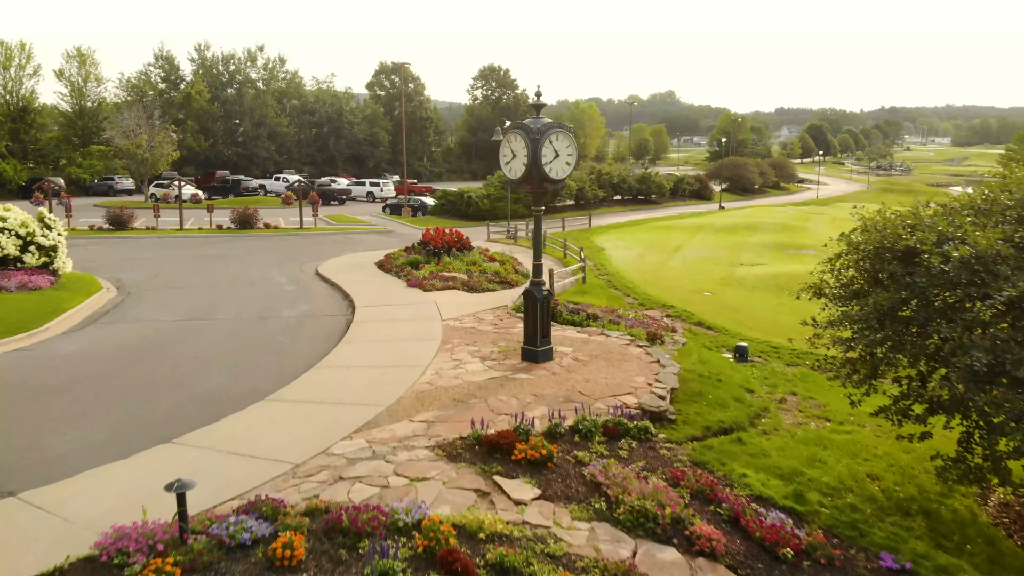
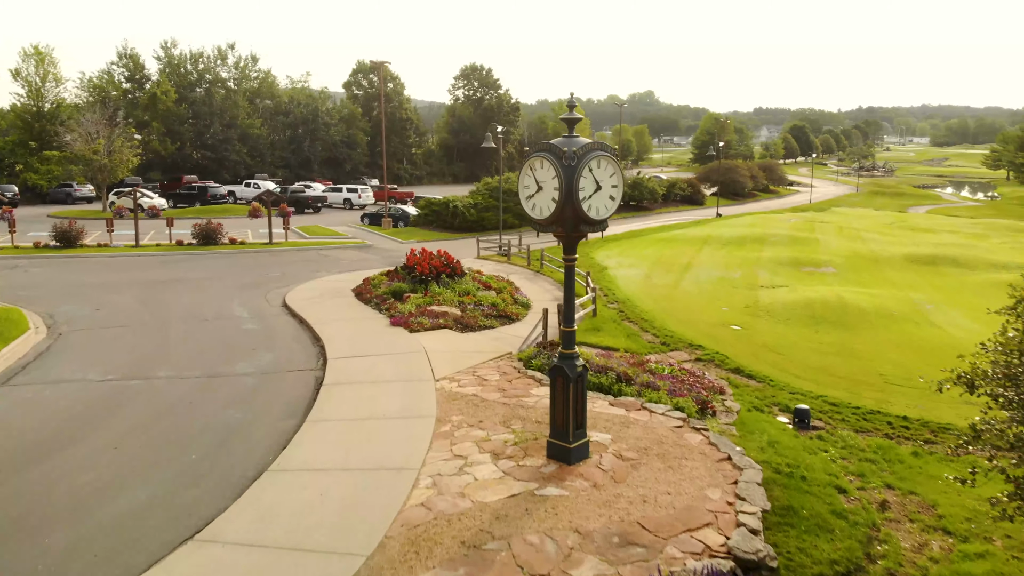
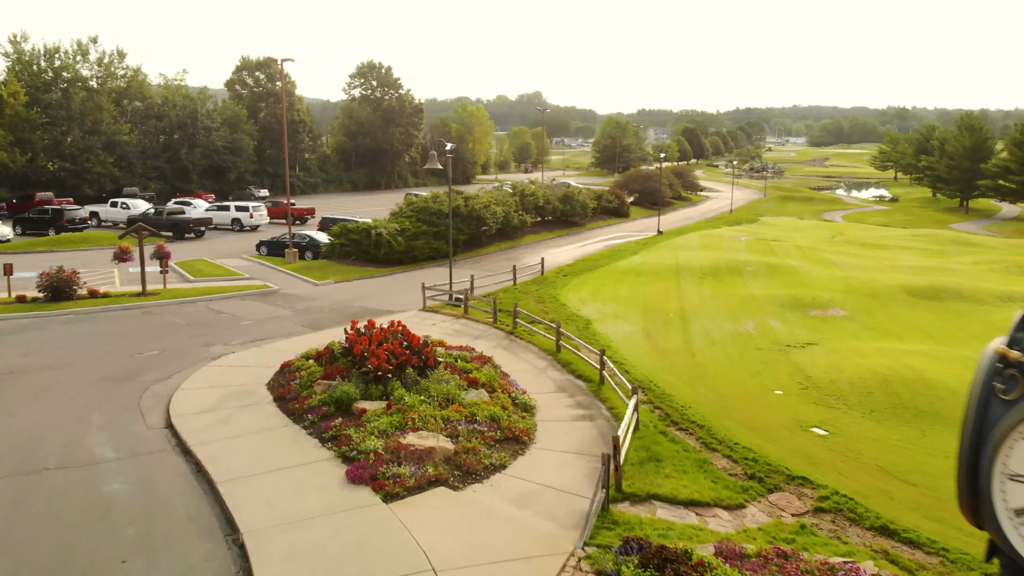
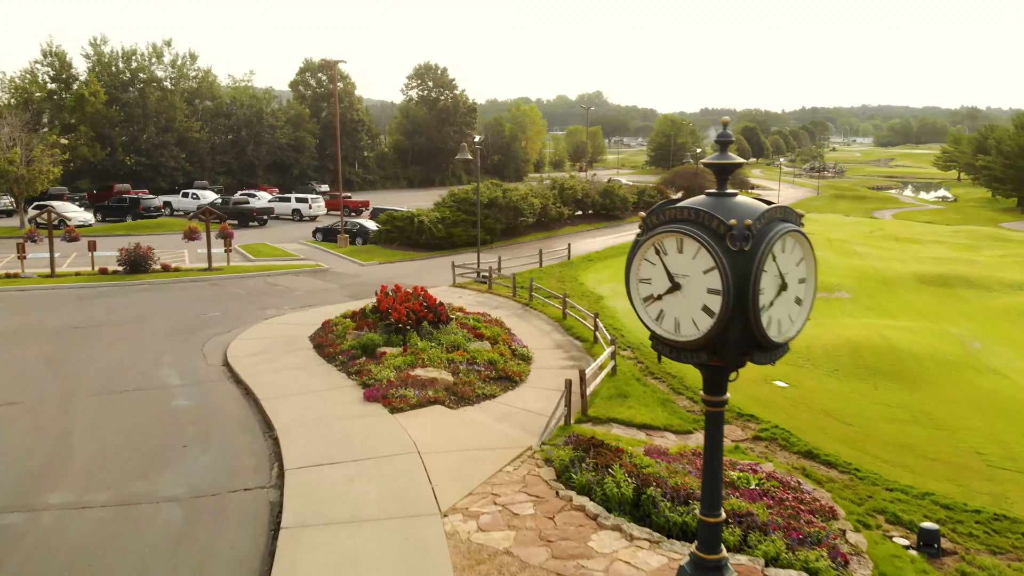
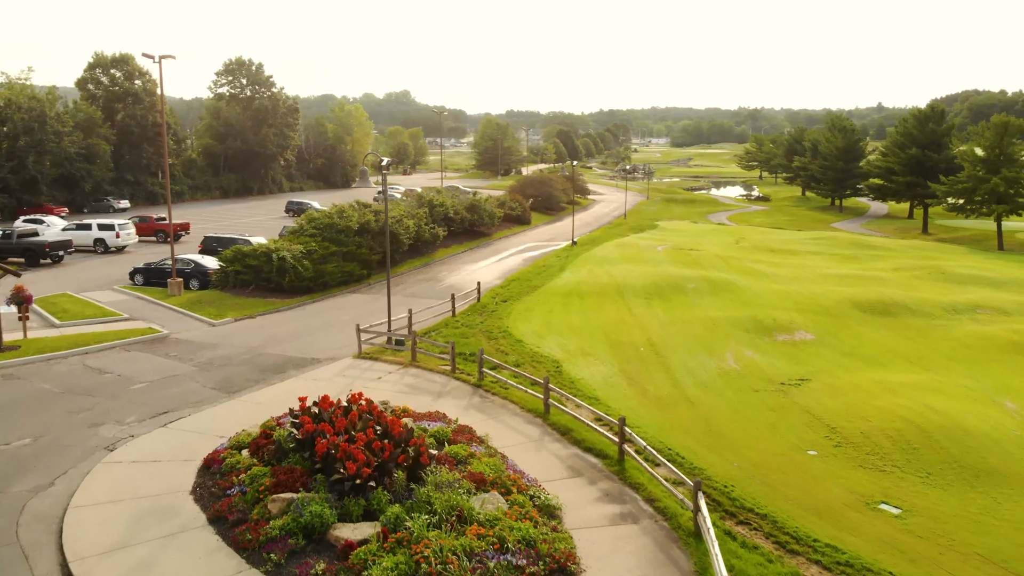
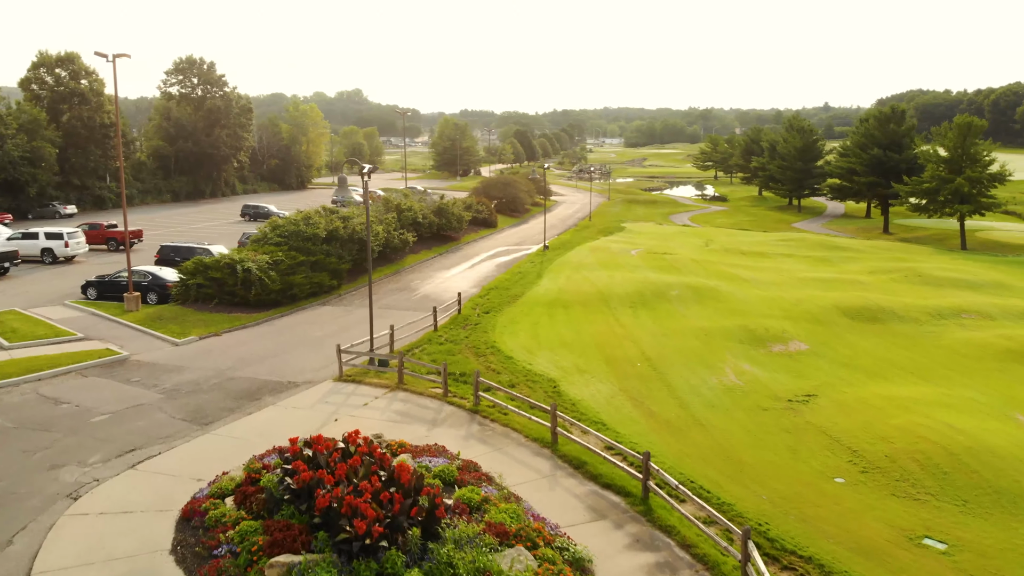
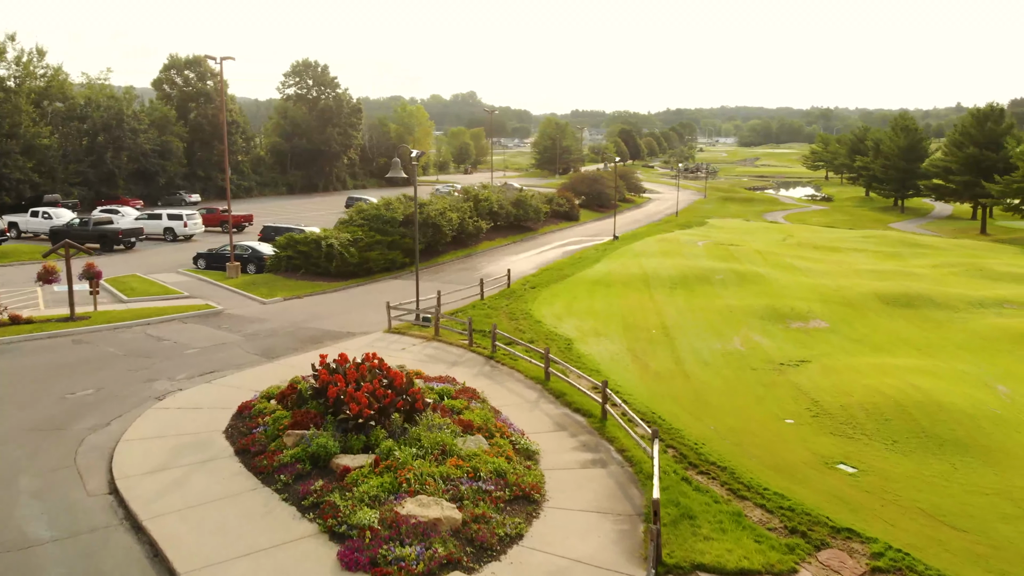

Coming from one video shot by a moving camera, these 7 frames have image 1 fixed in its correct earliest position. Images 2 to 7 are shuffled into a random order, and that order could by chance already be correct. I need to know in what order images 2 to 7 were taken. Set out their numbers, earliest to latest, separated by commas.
2, 4, 3, 7, 5, 6
